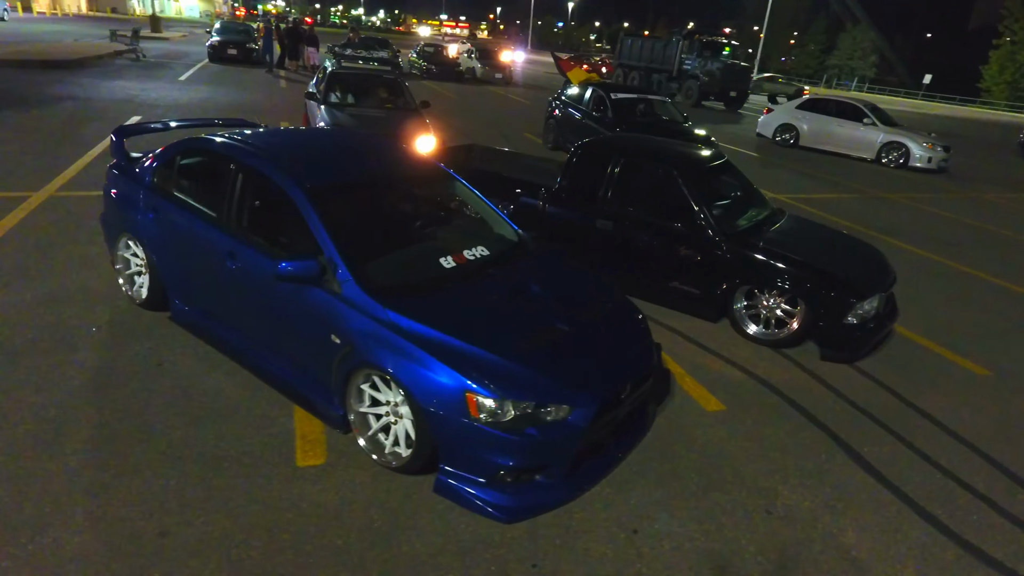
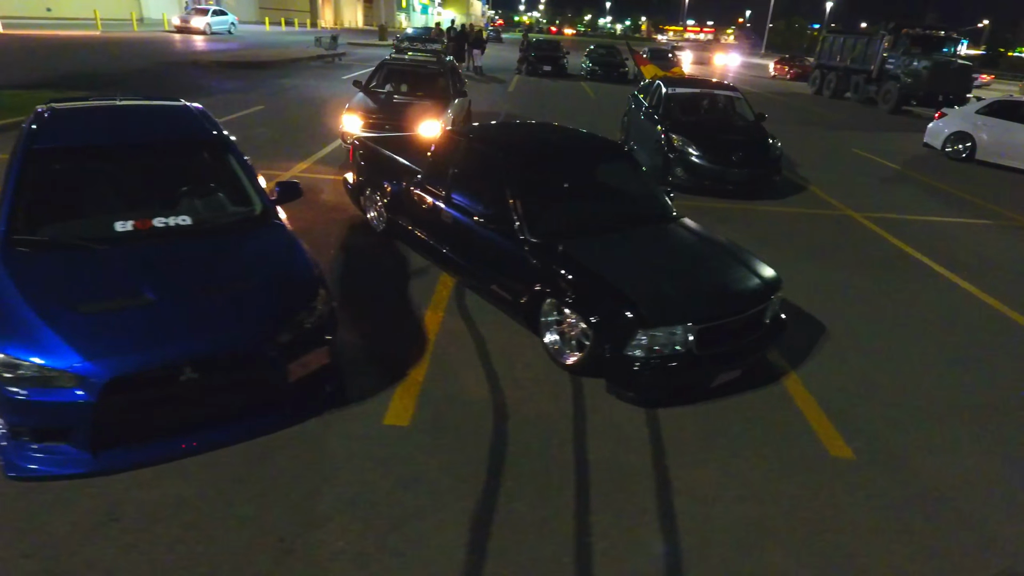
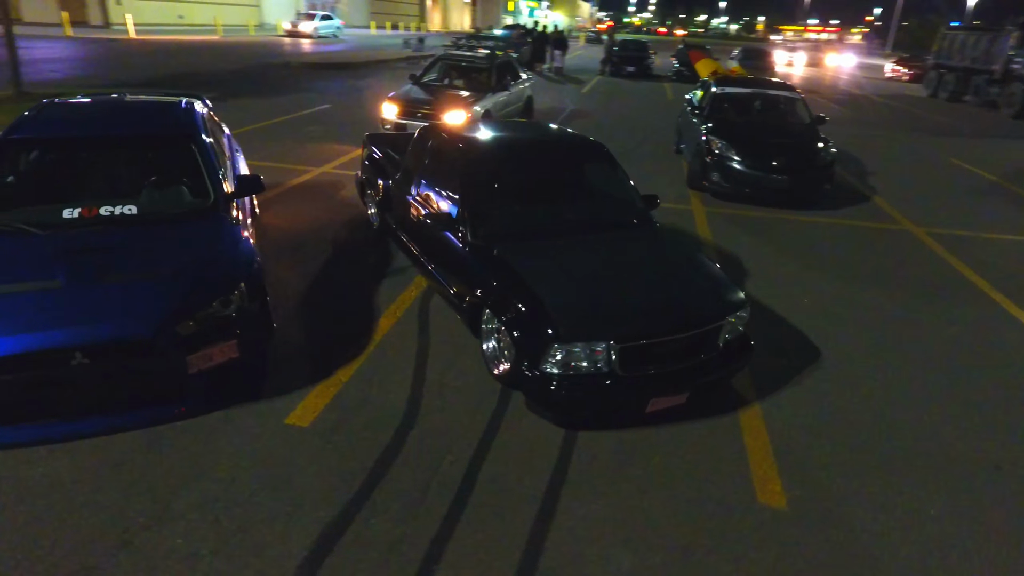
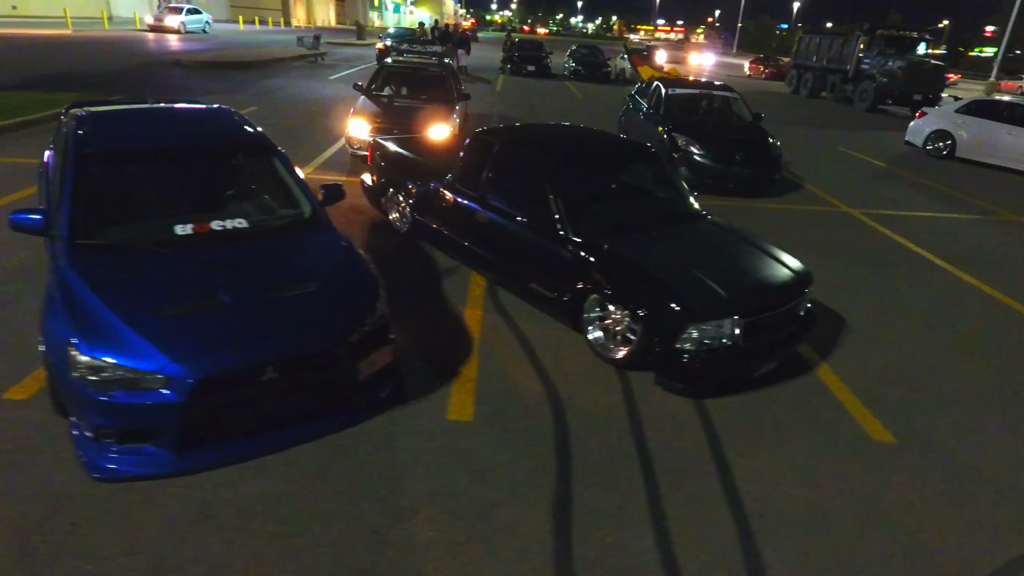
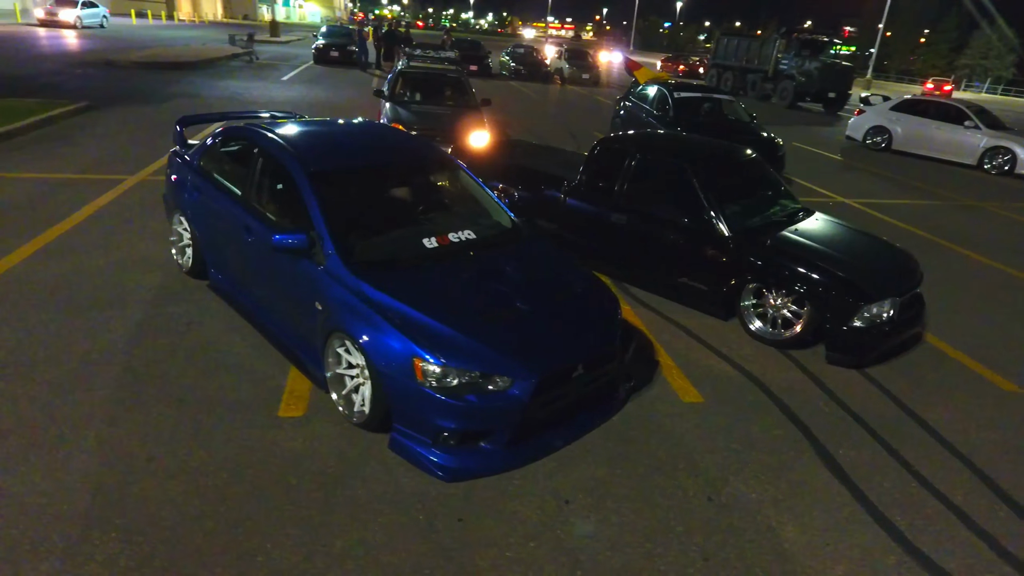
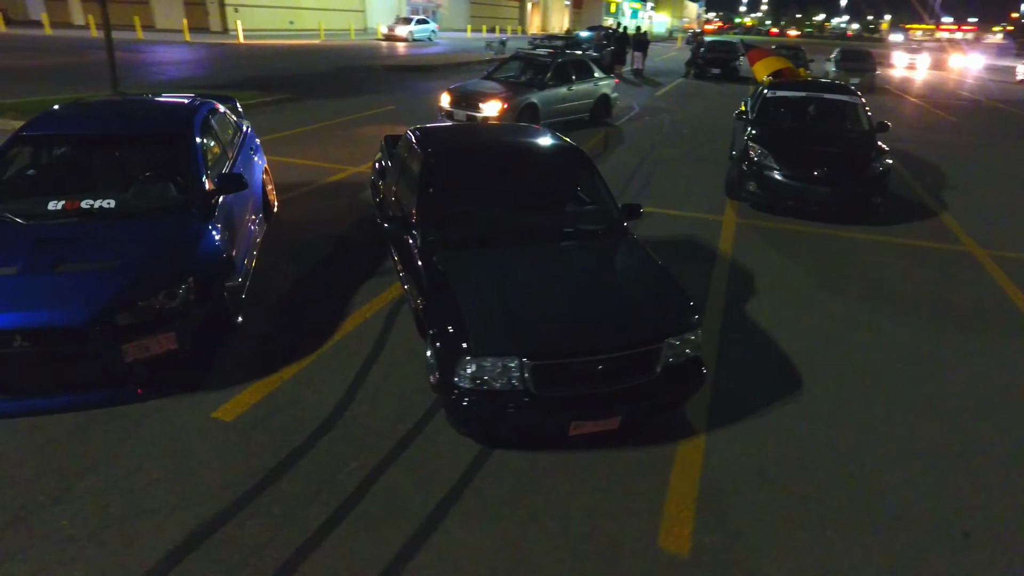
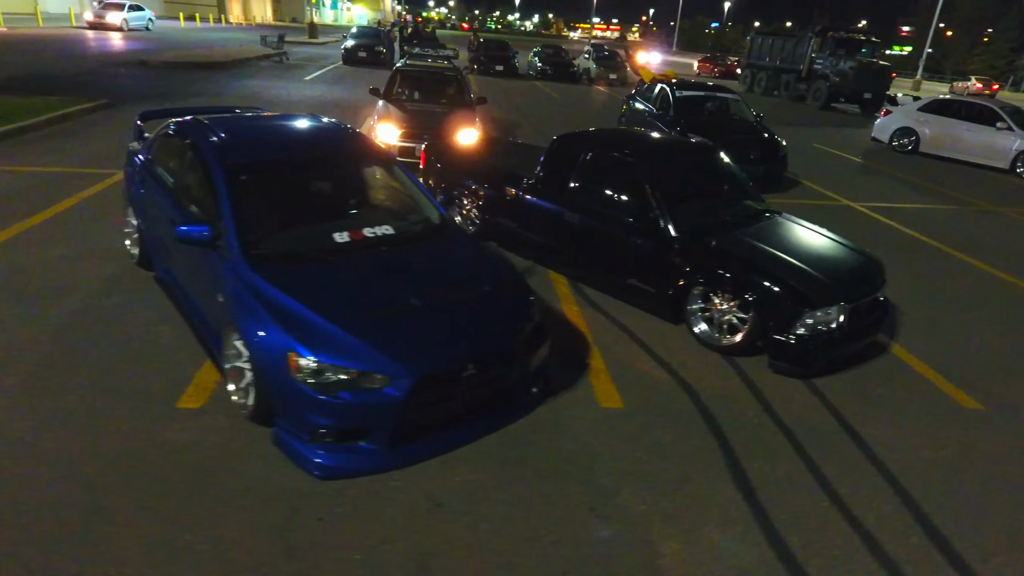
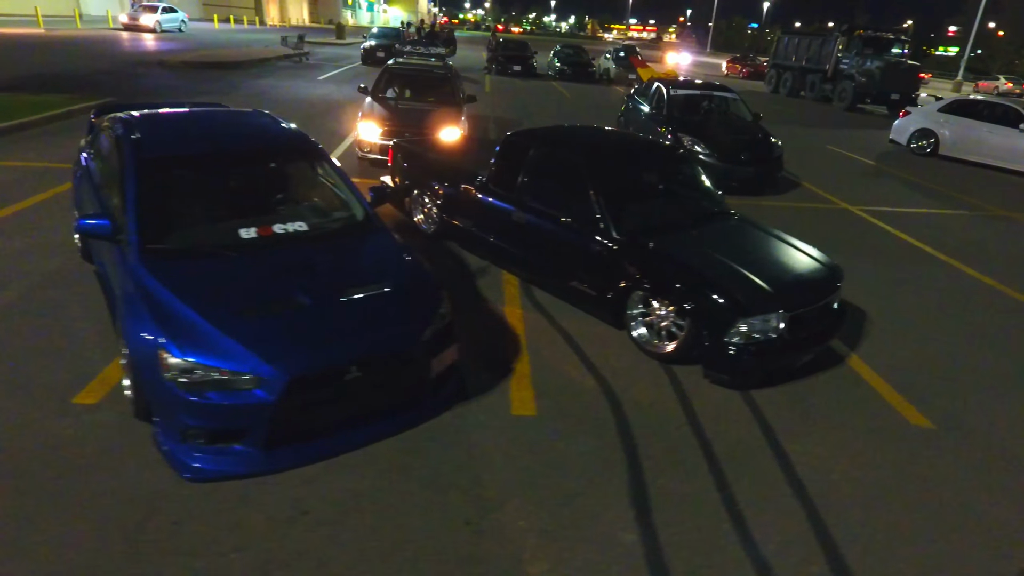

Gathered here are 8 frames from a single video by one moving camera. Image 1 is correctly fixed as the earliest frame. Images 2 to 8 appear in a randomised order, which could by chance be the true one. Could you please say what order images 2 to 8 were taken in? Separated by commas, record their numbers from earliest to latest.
5, 7, 8, 4, 2, 3, 6
